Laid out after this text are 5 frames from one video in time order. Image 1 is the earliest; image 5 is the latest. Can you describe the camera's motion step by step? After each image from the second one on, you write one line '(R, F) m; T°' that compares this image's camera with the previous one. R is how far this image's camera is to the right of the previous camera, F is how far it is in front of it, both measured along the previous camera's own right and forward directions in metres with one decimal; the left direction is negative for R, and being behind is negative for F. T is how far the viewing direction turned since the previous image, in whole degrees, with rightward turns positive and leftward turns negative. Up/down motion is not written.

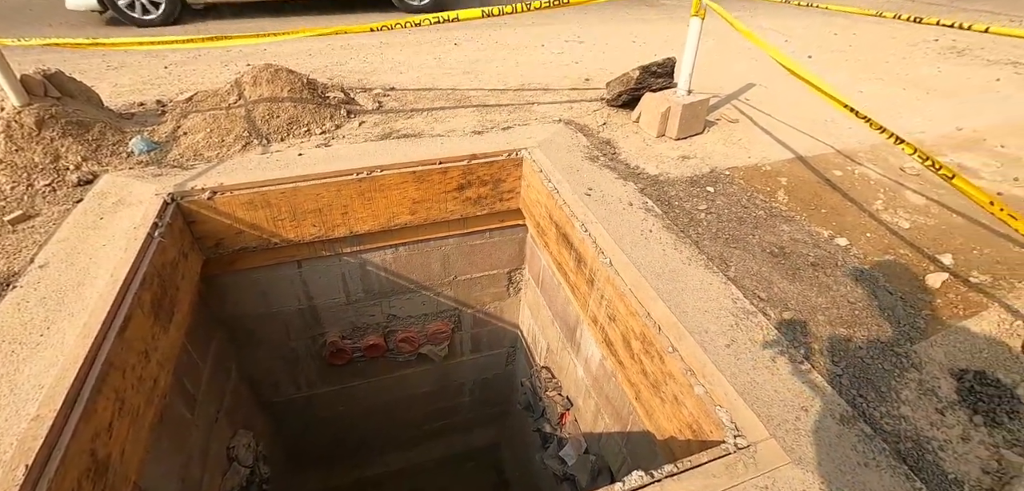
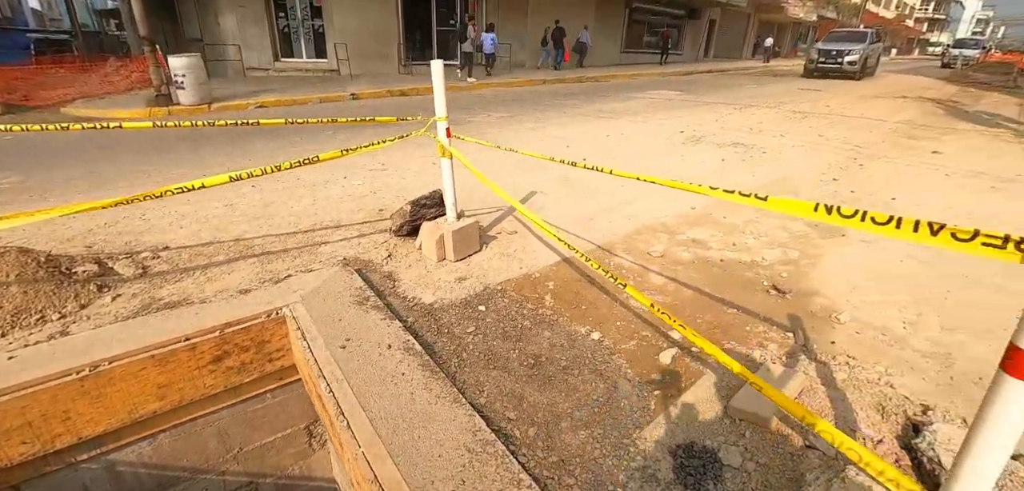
(+0.8, -0.2) m; +14°
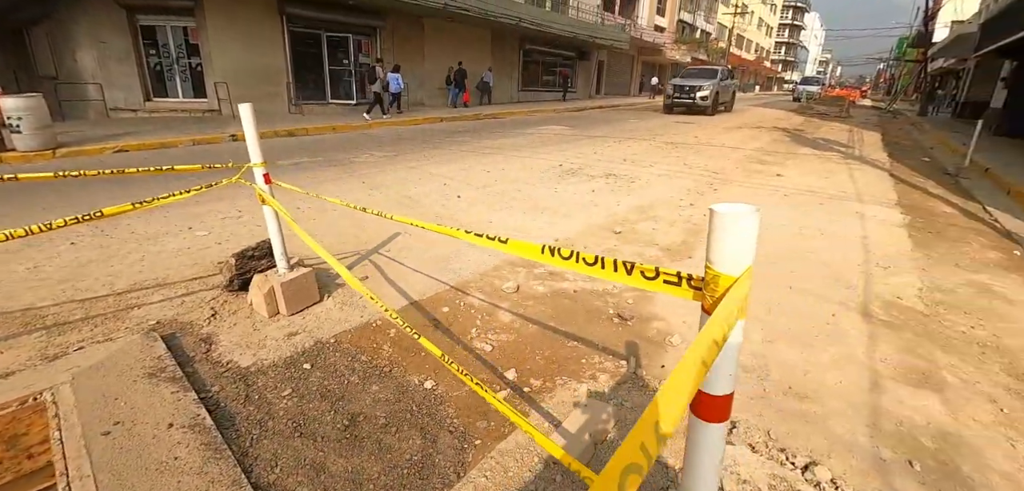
(+0.7, 0.0) m; +9°
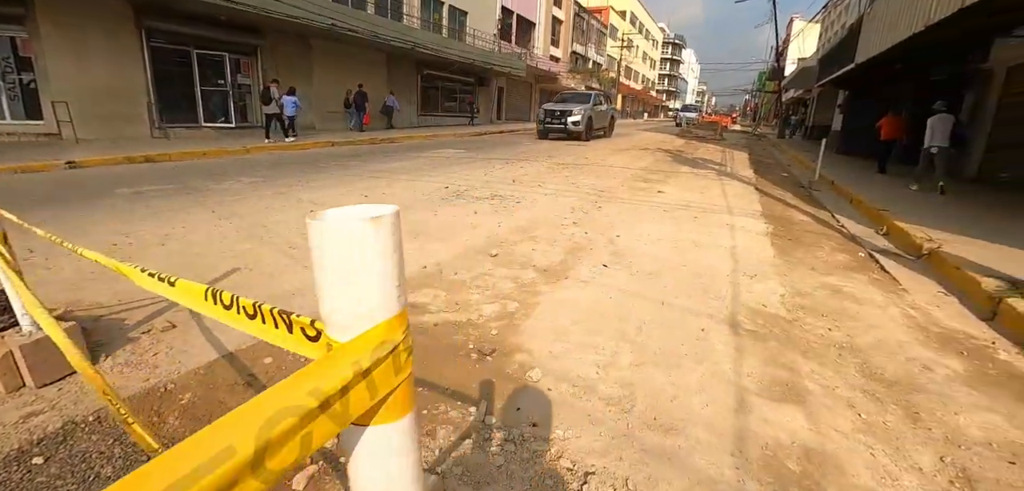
(+0.5, +0.4) m; +10°
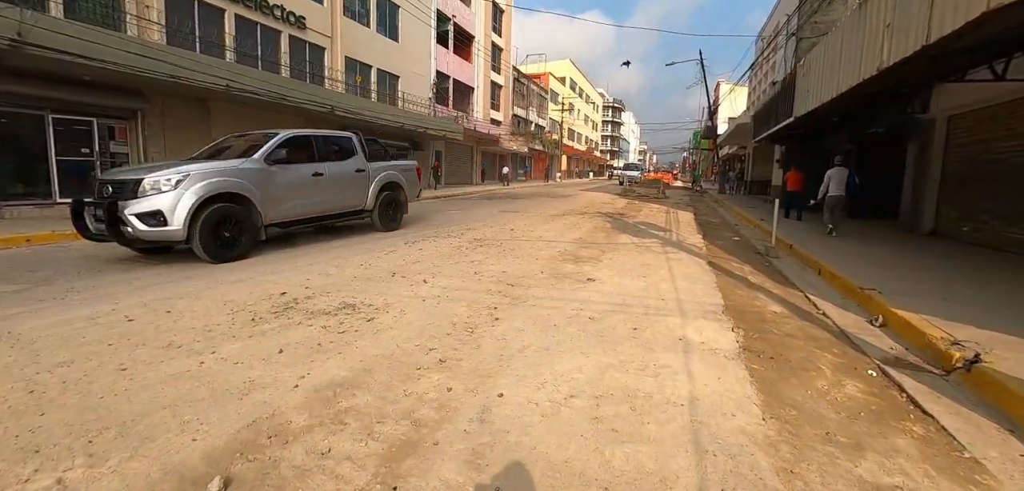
(+1.1, +2.0) m; +5°
